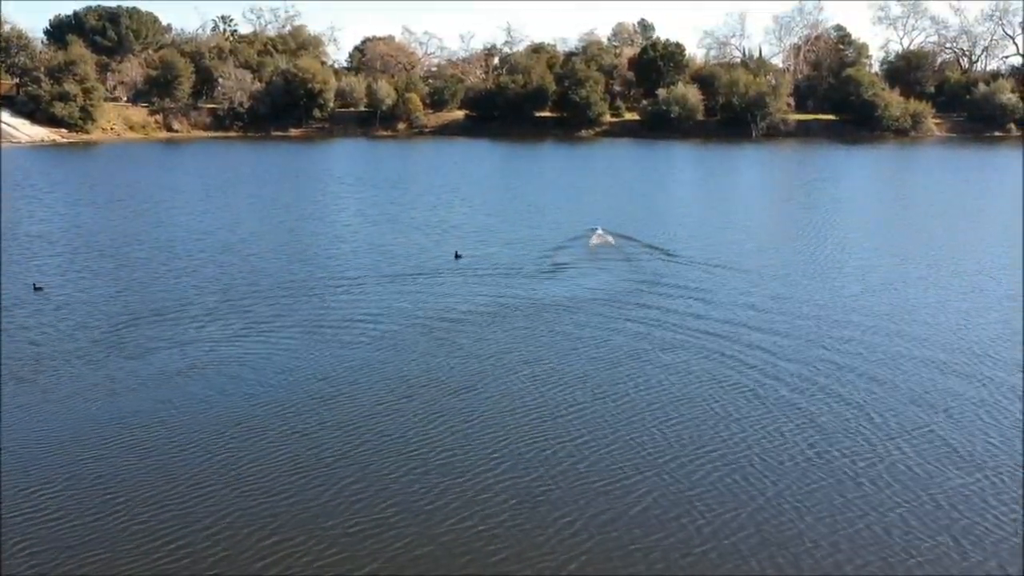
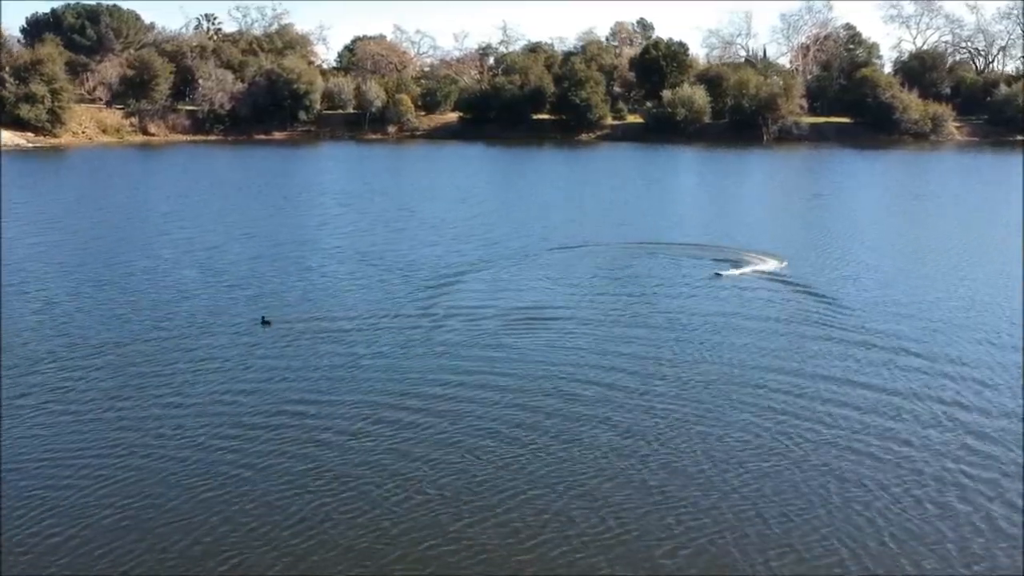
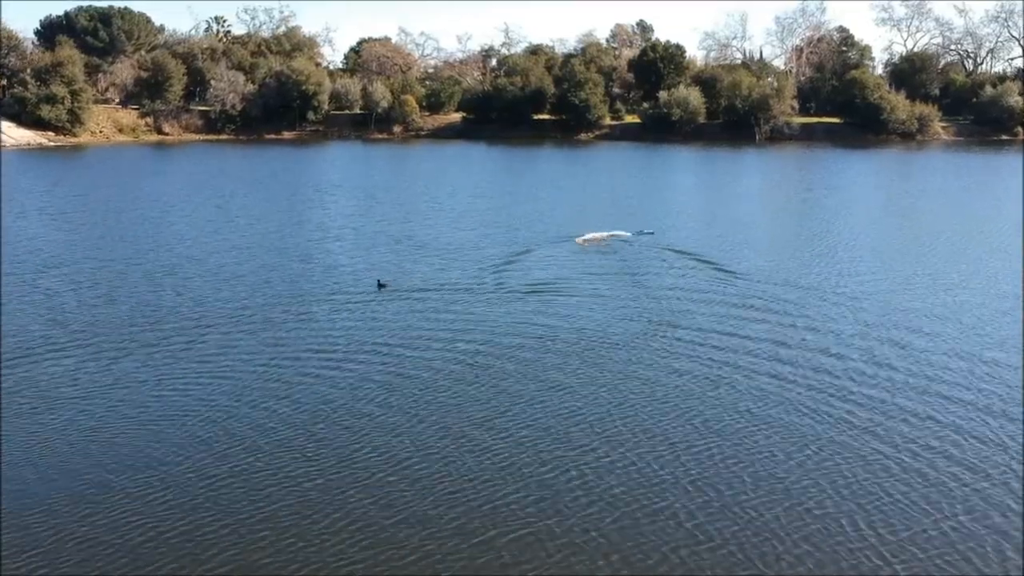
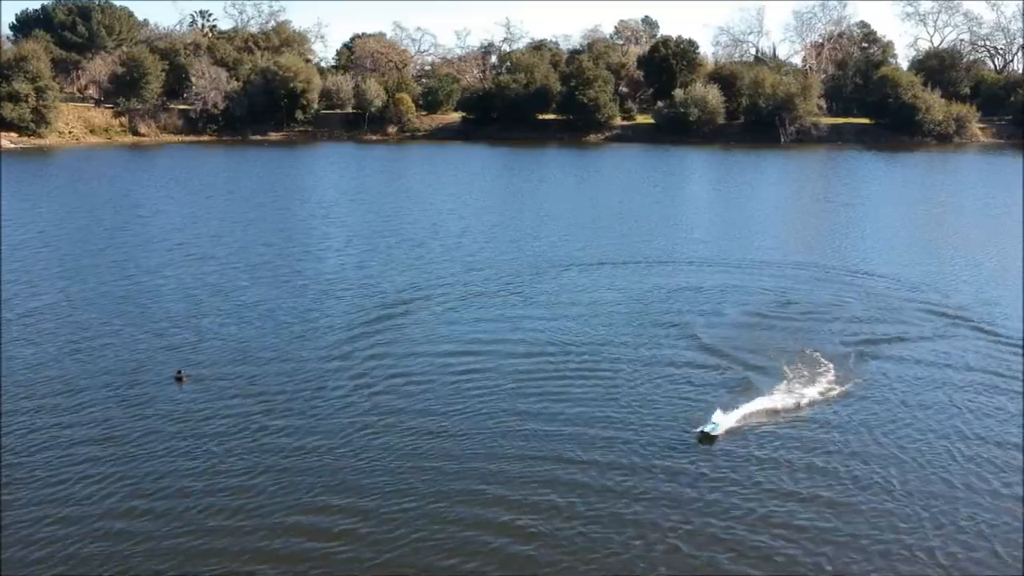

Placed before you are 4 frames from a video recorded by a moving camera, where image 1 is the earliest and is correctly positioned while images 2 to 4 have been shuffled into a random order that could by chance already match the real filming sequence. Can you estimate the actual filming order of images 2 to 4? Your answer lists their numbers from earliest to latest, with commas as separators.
3, 2, 4
